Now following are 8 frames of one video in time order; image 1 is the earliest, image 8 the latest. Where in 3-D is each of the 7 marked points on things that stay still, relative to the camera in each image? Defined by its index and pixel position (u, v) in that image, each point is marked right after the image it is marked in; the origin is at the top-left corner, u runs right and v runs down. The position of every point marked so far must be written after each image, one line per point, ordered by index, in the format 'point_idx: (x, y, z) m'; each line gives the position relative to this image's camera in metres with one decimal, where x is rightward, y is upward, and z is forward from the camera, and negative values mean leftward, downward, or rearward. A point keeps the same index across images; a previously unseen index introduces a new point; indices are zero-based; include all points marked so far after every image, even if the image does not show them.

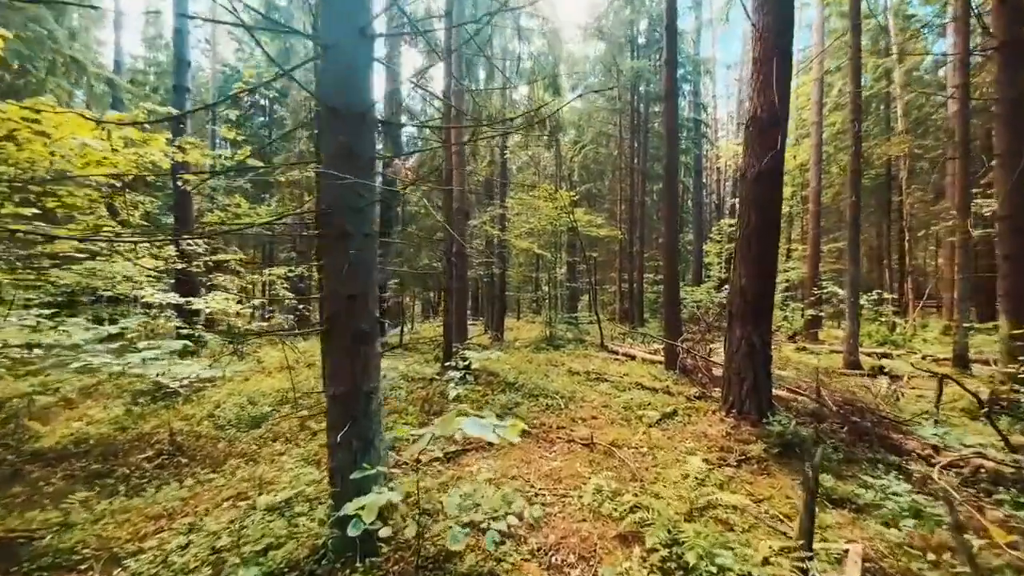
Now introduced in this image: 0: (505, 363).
0: (-0.1, -1.6, +9.0) m
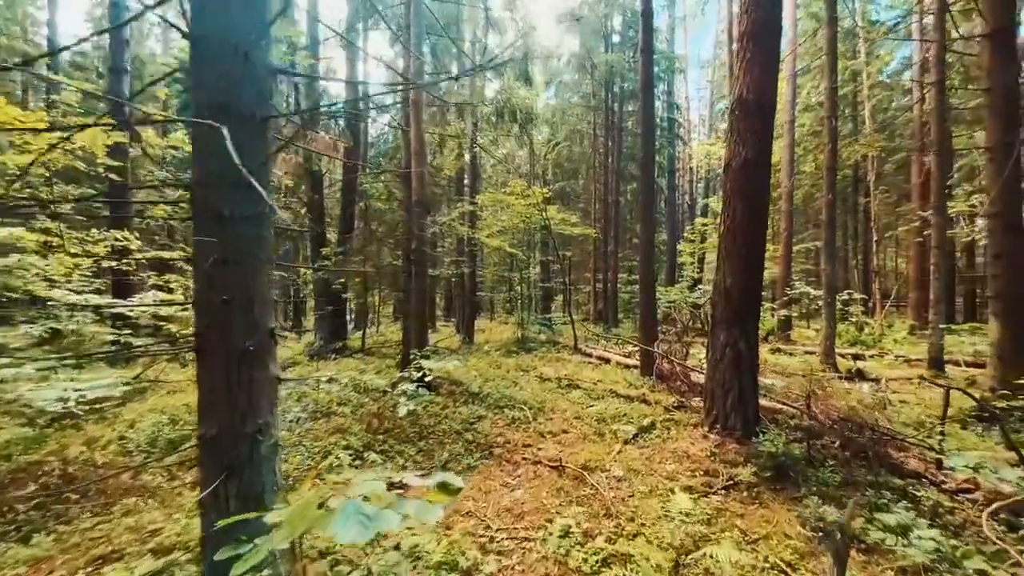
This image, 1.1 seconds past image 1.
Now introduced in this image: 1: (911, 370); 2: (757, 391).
0: (-0.8, -1.6, +8.4) m
1: (+8.2, -1.7, +9.0) m
2: (+2.5, -1.0, +4.4) m
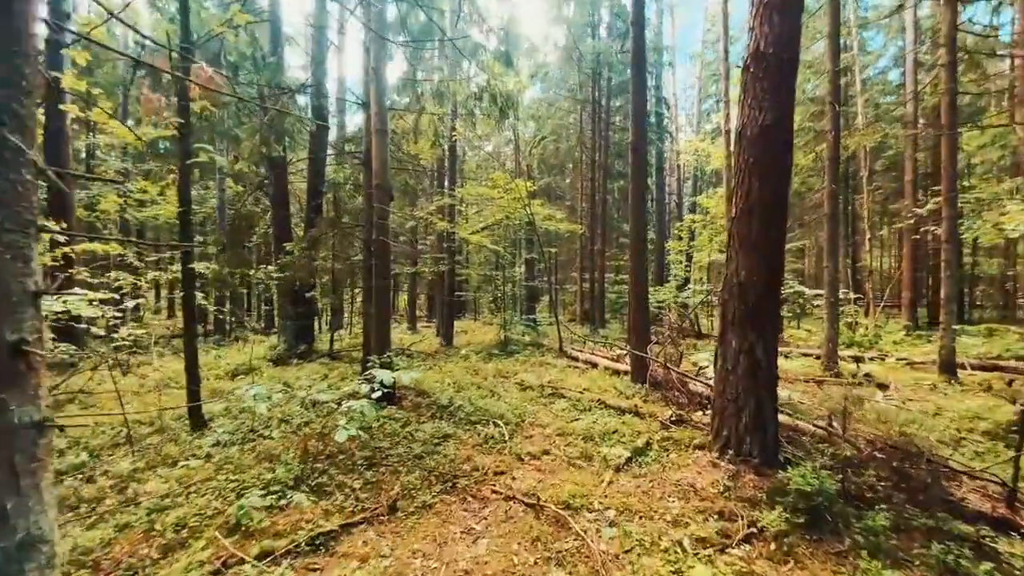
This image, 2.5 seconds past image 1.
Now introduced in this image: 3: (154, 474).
0: (-1.2, -1.6, +7.5) m
1: (+7.8, -1.7, +8.4) m
2: (+2.2, -1.0, +3.6) m
3: (-3.1, -1.6, +3.8) m
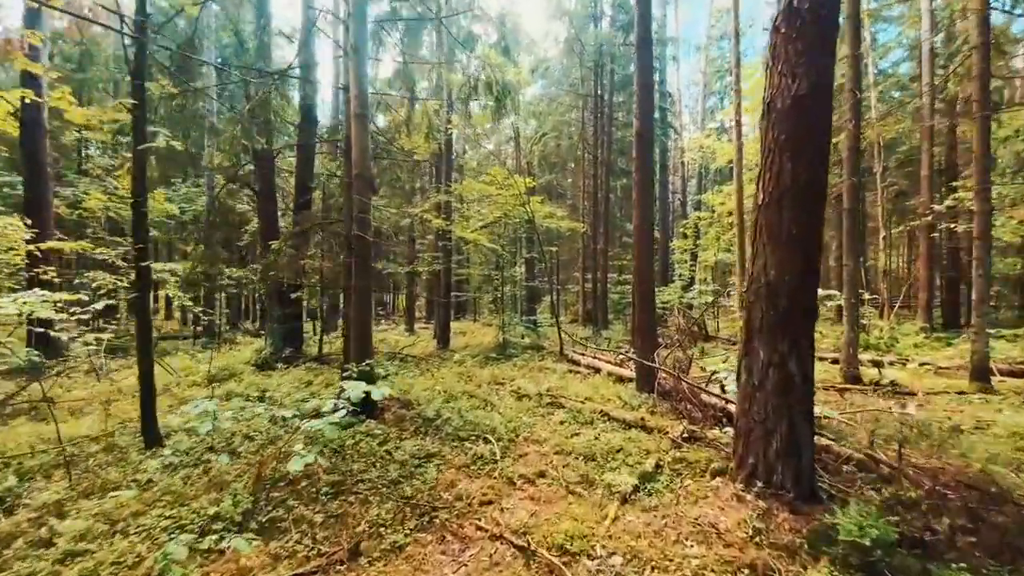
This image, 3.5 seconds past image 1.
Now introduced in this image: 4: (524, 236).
0: (-1.2, -1.6, +7.0) m
1: (+7.7, -1.7, +7.8) m
2: (+2.1, -1.0, +3.1) m
3: (-3.2, -1.6, +3.3) m
4: (+0.5, +2.0, +16.7) m
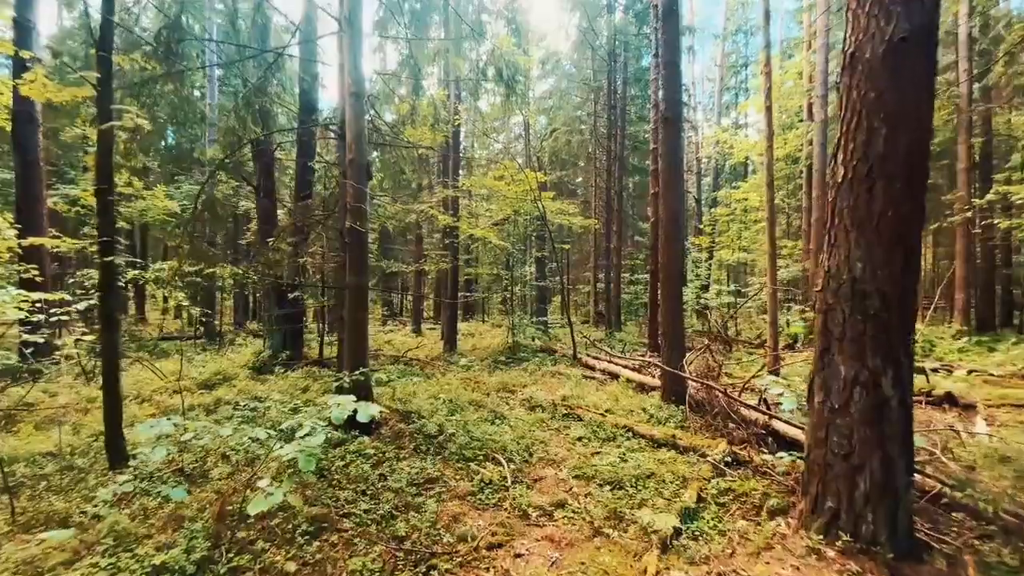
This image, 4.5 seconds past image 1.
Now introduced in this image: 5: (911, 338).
0: (-1.1, -1.6, +6.4) m
1: (+7.9, -1.7, +7.0) m
2: (+2.2, -1.0, +2.4) m
3: (-3.1, -1.6, +2.7) m
4: (+0.8, +2.0, +16.1) m
5: (+2.2, -0.3, +2.4) m
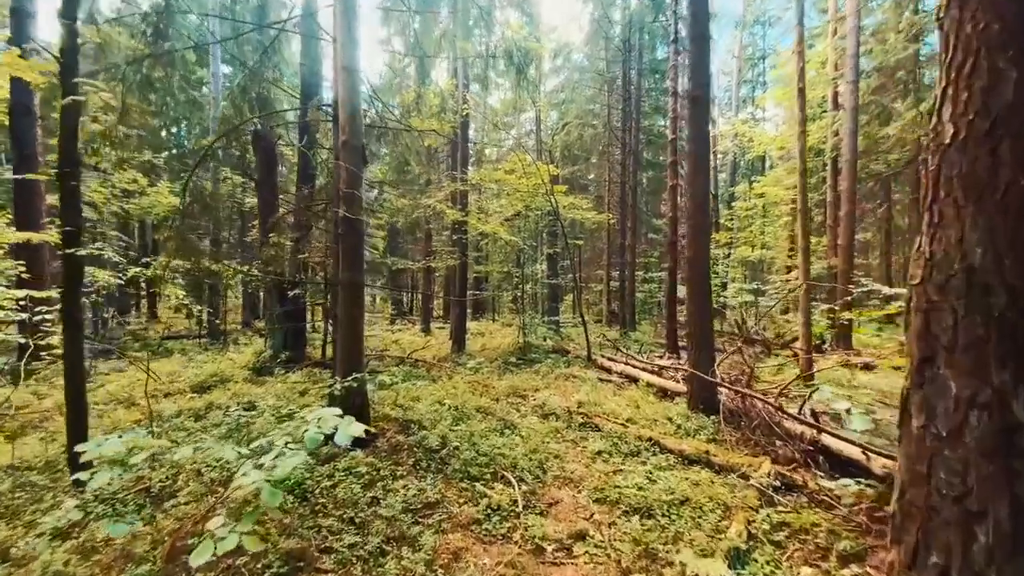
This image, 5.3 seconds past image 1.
0: (-0.9, -1.5, +5.9) m
1: (+8.1, -1.6, +6.3) m
2: (+2.3, -0.9, +1.8) m
3: (-3.0, -1.6, +2.3) m
4: (+1.2, +2.1, +15.5) m
5: (+2.2, -0.2, +1.8) m
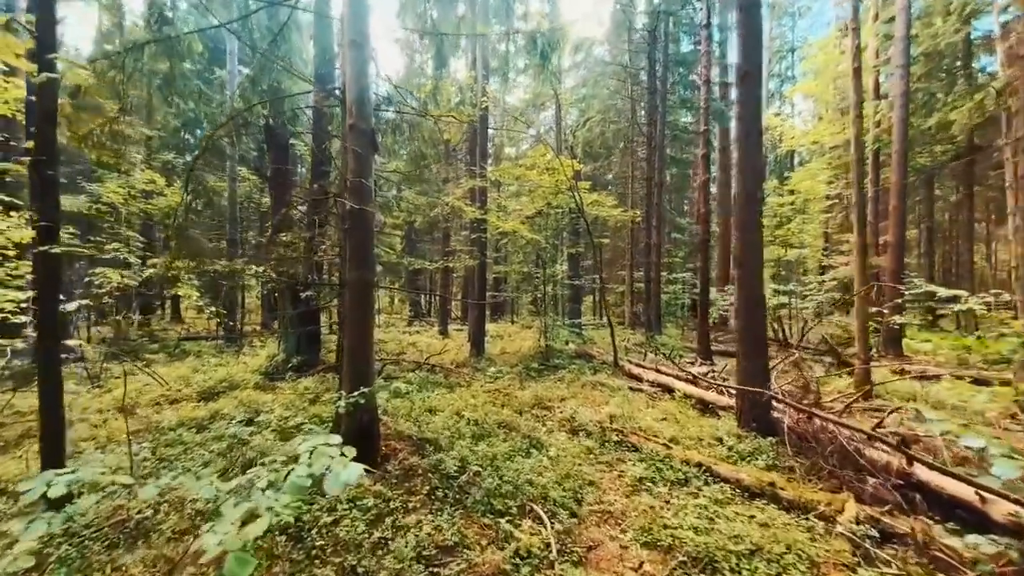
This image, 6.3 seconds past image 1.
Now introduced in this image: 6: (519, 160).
0: (-0.6, -1.5, +5.4) m
1: (+8.4, -1.6, +5.4) m
2: (+2.4, -1.0, +1.2) m
3: (-2.9, -1.6, +1.9) m
4: (+1.9, +2.0, +14.9) m
5: (+2.4, -0.2, +1.2) m
6: (+0.2, +3.7, +12.5) m
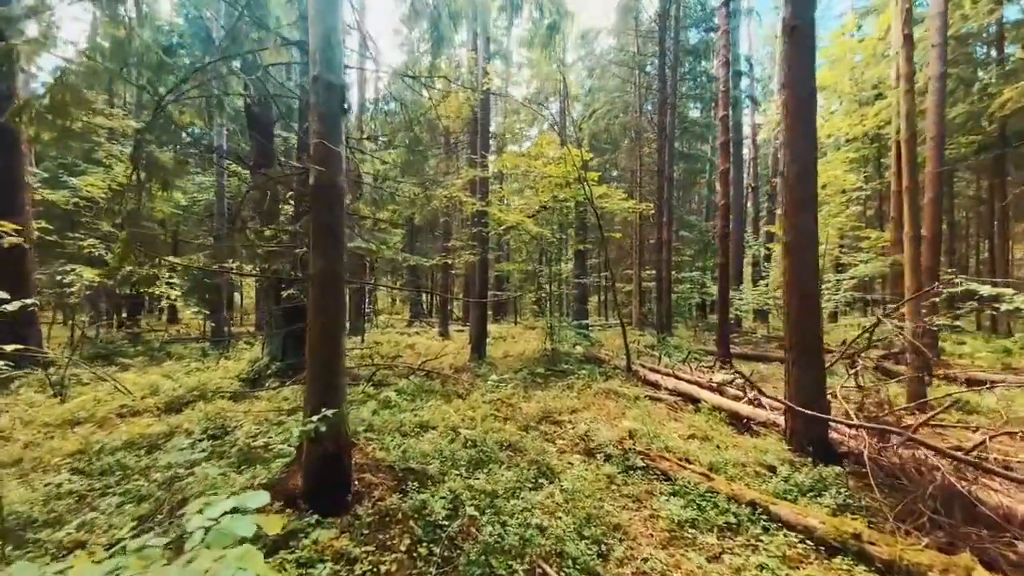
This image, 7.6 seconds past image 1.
0: (-0.6, -1.5, +4.6) m
1: (+8.5, -1.6, +4.6) m
2: (+2.4, -0.9, +0.4) m
3: (-2.9, -1.6, +1.1) m
4: (+2.0, +2.1, +14.1) m
5: (+2.4, -0.2, +0.4) m
6: (+0.3, +3.8, +11.7) m
